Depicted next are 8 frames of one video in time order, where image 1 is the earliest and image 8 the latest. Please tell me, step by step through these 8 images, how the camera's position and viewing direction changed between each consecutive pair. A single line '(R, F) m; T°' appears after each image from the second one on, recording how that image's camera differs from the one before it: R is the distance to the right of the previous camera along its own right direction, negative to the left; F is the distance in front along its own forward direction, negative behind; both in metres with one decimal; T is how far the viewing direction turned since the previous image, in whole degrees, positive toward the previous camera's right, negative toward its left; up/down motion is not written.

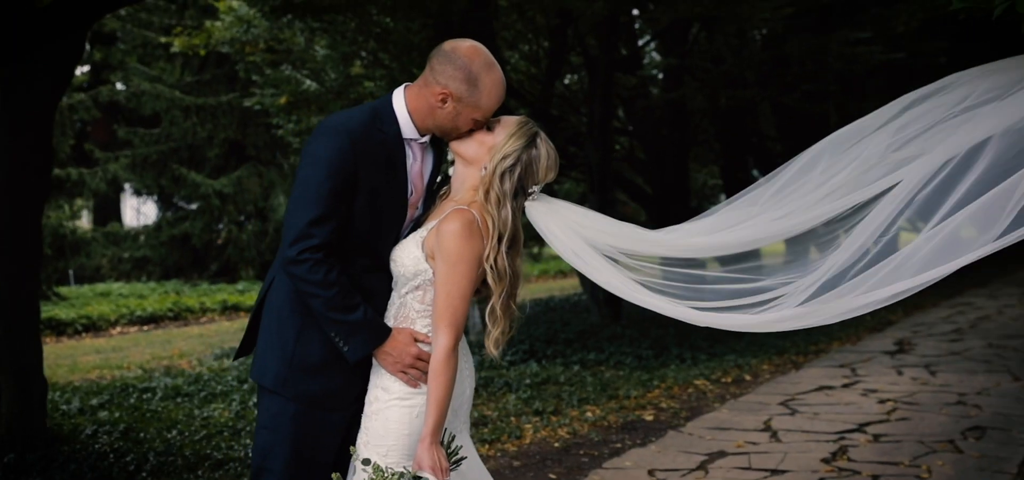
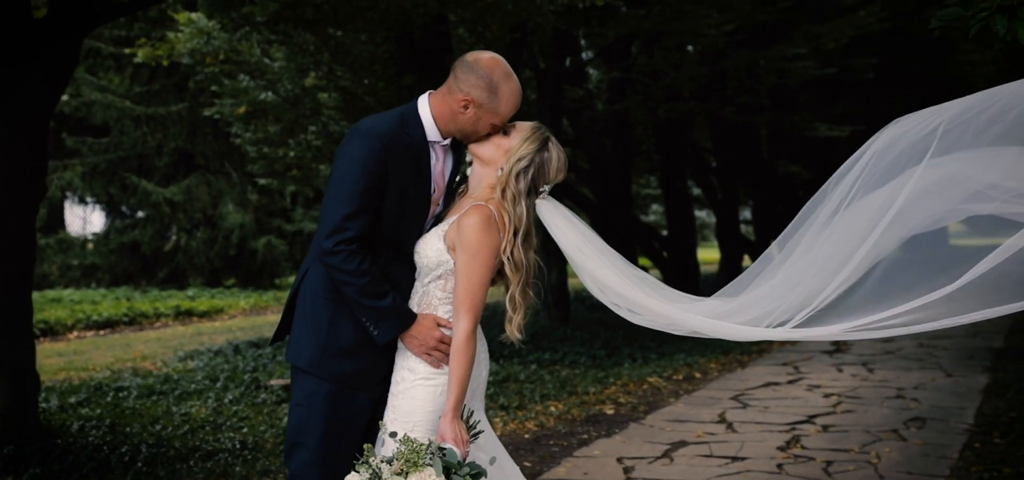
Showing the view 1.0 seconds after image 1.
(-0.4, -0.3) m; +5°
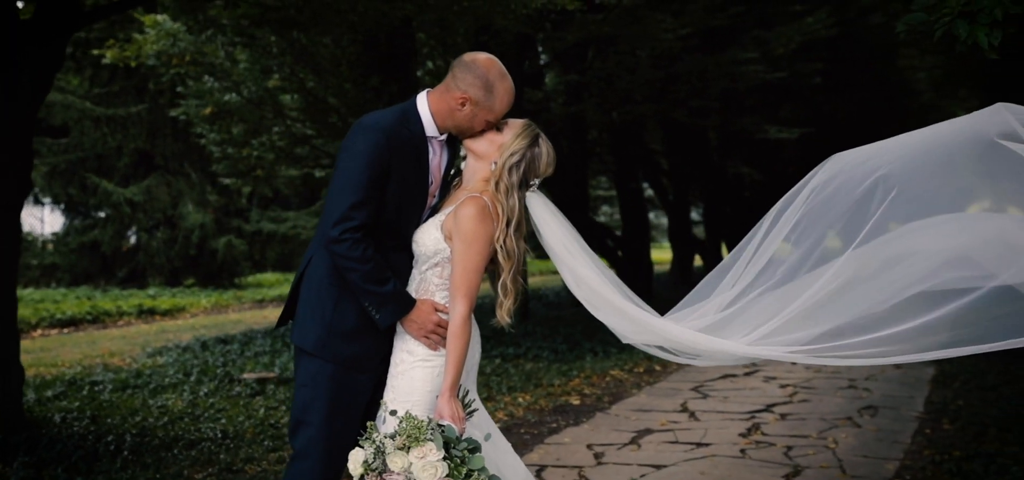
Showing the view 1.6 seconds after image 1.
(-0.2, -0.2) m; +4°
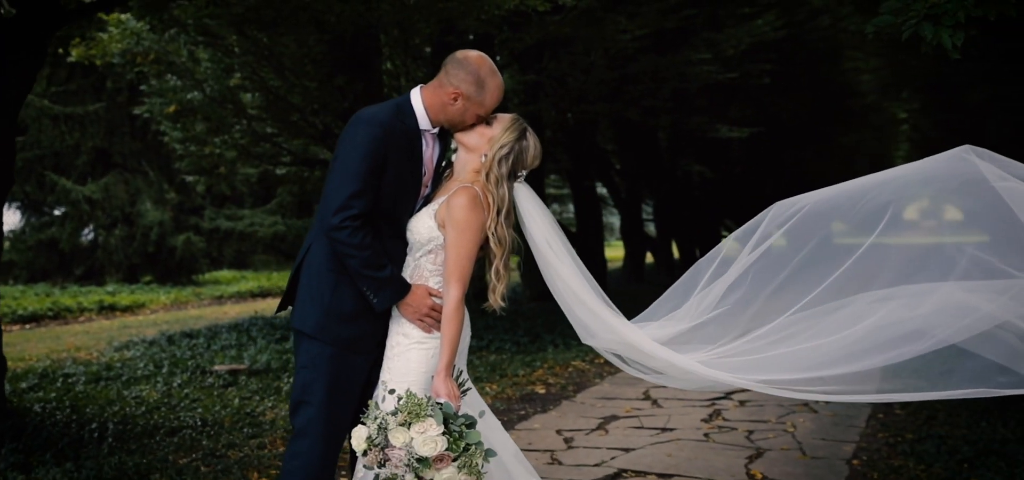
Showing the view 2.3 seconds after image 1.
(-0.2, -0.2) m; +4°
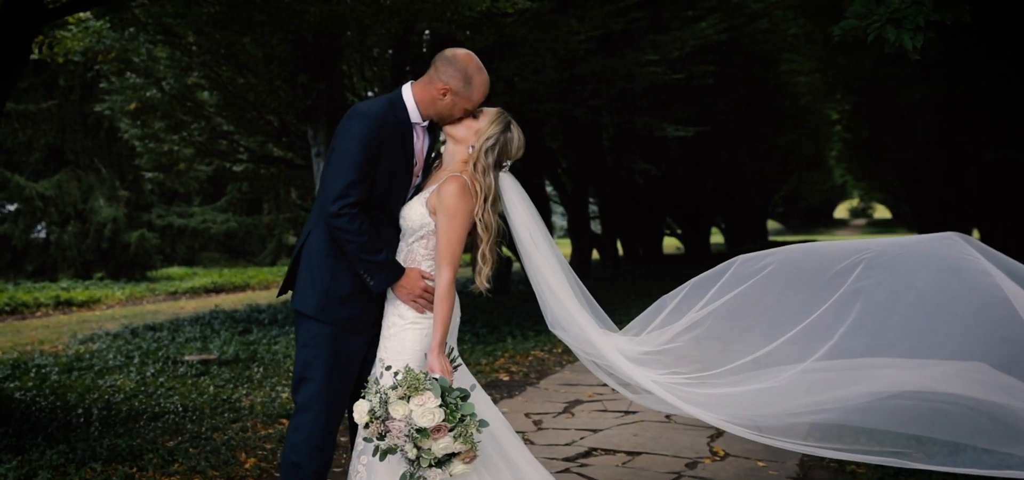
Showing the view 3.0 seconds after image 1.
(-0.3, -0.3) m; +4°
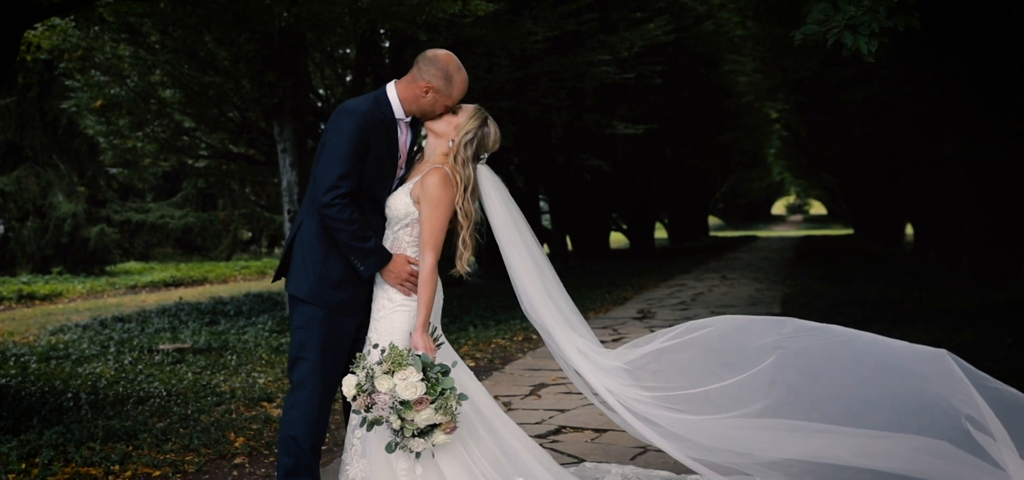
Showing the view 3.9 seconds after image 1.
(-0.2, -0.4) m; +4°
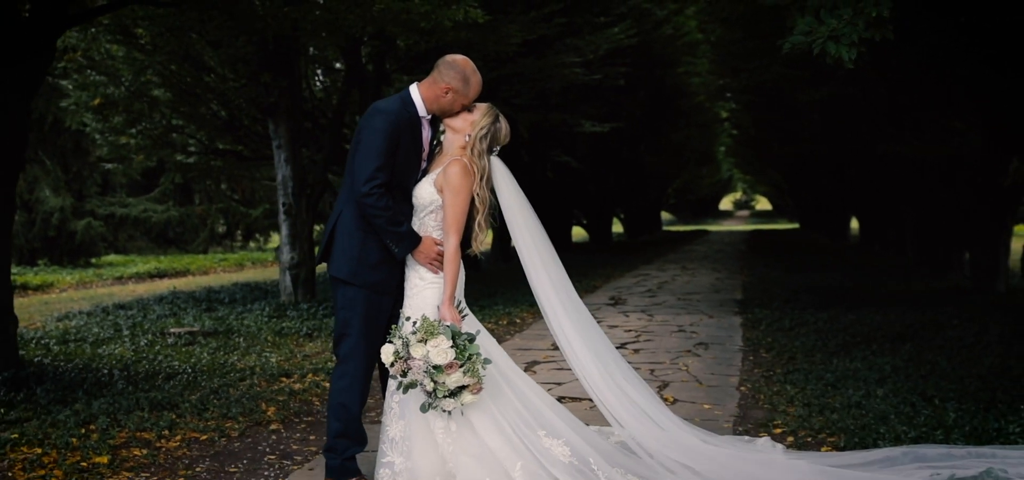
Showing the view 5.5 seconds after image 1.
(-0.4, -0.6) m; +4°
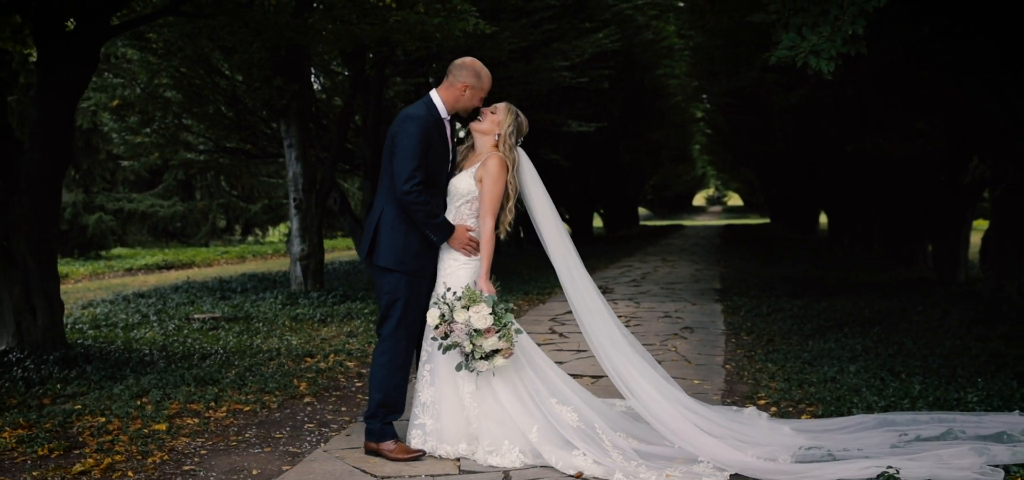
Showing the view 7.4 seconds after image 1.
(-0.3, -0.6) m; +2°
